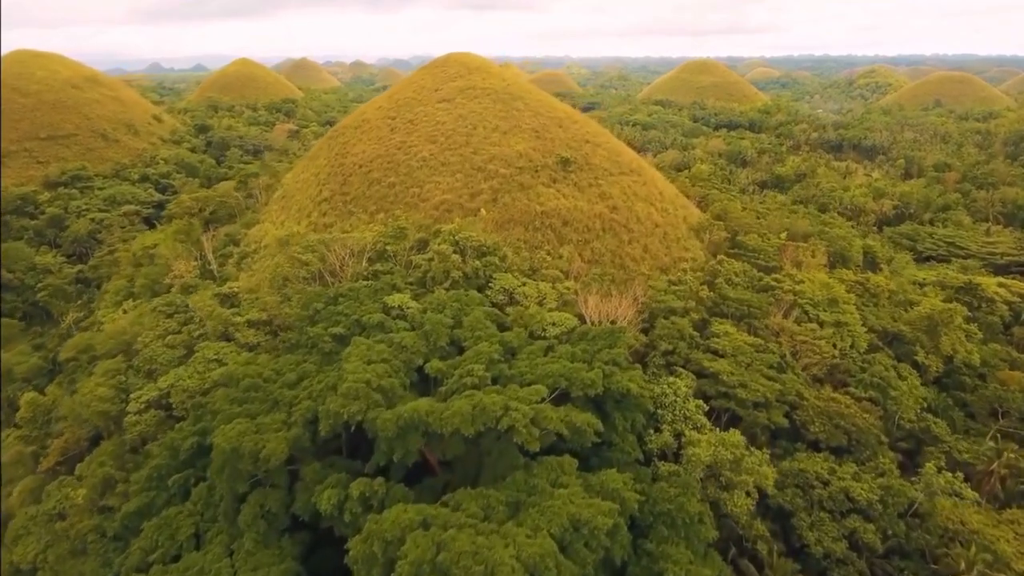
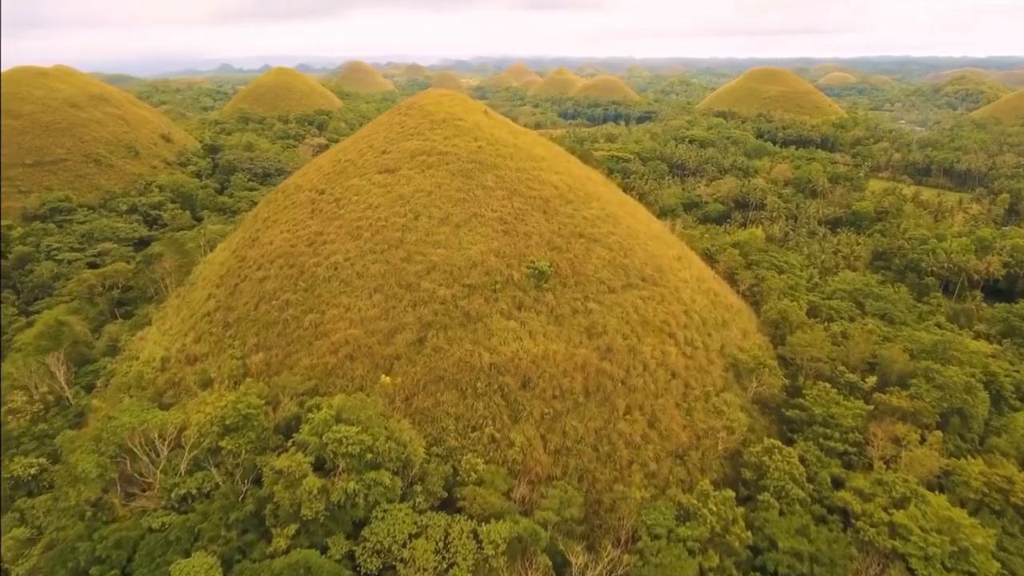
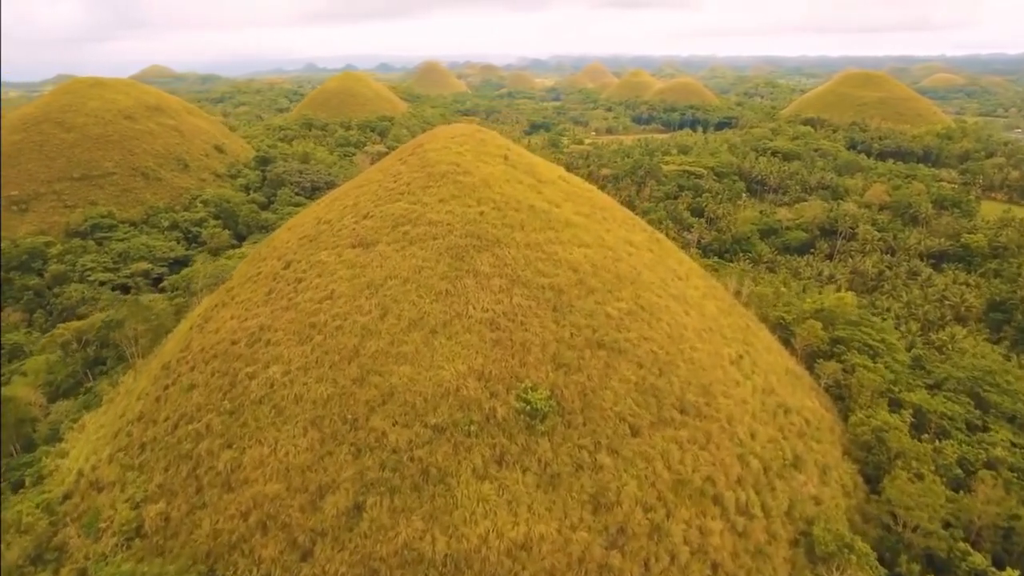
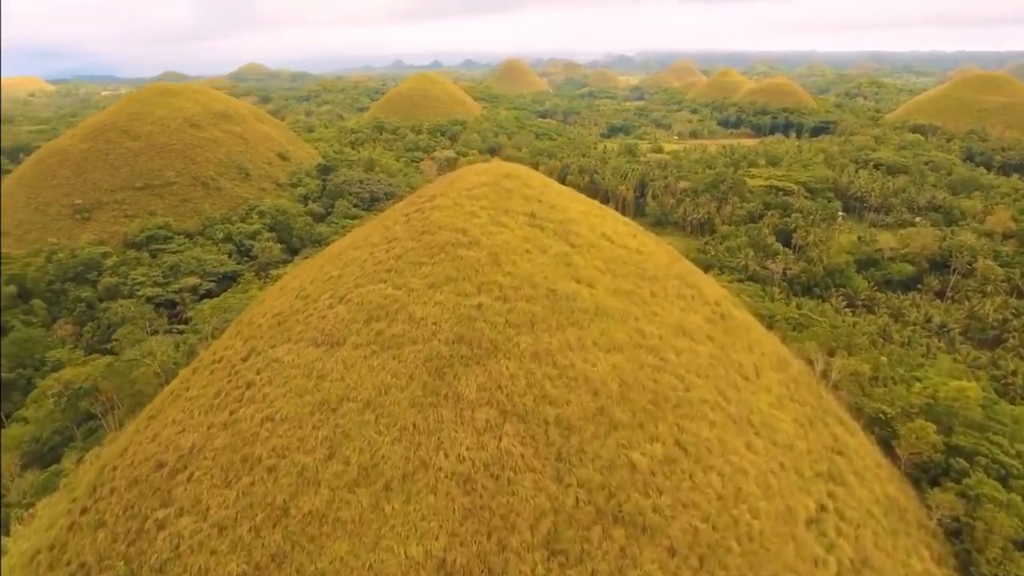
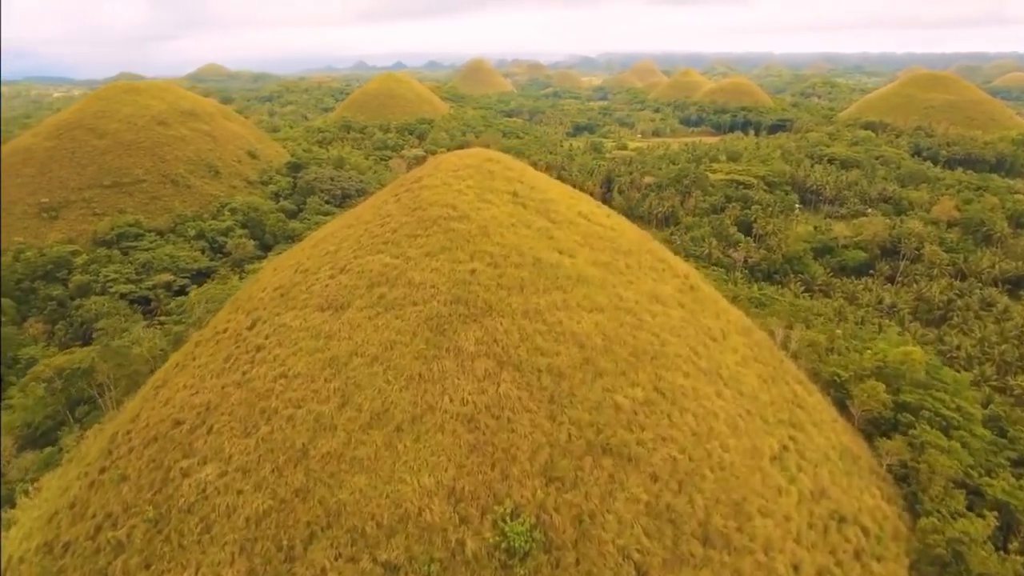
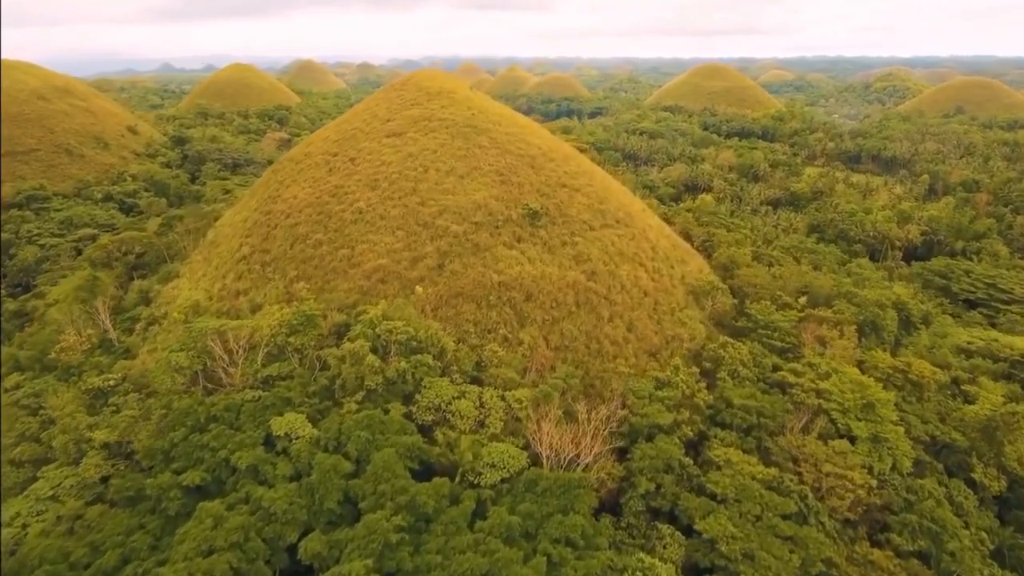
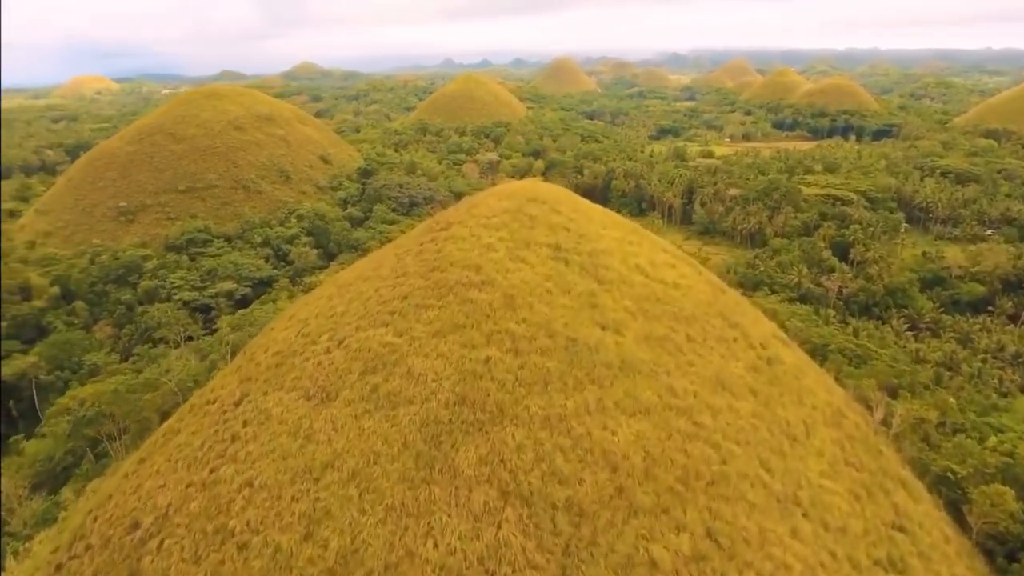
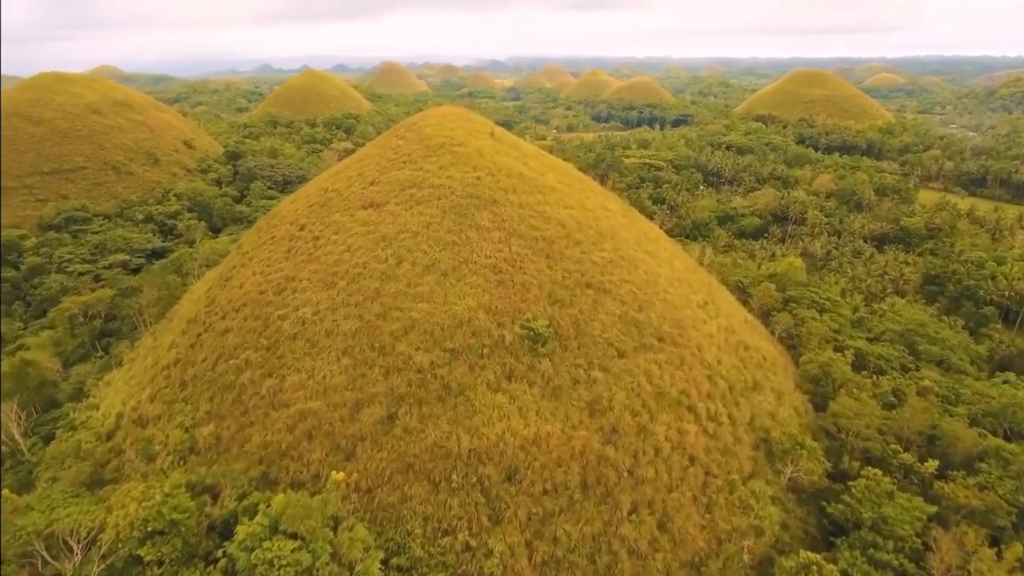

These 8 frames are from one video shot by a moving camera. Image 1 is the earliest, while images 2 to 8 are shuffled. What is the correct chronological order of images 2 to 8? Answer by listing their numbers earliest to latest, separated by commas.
6, 2, 8, 3, 5, 4, 7
